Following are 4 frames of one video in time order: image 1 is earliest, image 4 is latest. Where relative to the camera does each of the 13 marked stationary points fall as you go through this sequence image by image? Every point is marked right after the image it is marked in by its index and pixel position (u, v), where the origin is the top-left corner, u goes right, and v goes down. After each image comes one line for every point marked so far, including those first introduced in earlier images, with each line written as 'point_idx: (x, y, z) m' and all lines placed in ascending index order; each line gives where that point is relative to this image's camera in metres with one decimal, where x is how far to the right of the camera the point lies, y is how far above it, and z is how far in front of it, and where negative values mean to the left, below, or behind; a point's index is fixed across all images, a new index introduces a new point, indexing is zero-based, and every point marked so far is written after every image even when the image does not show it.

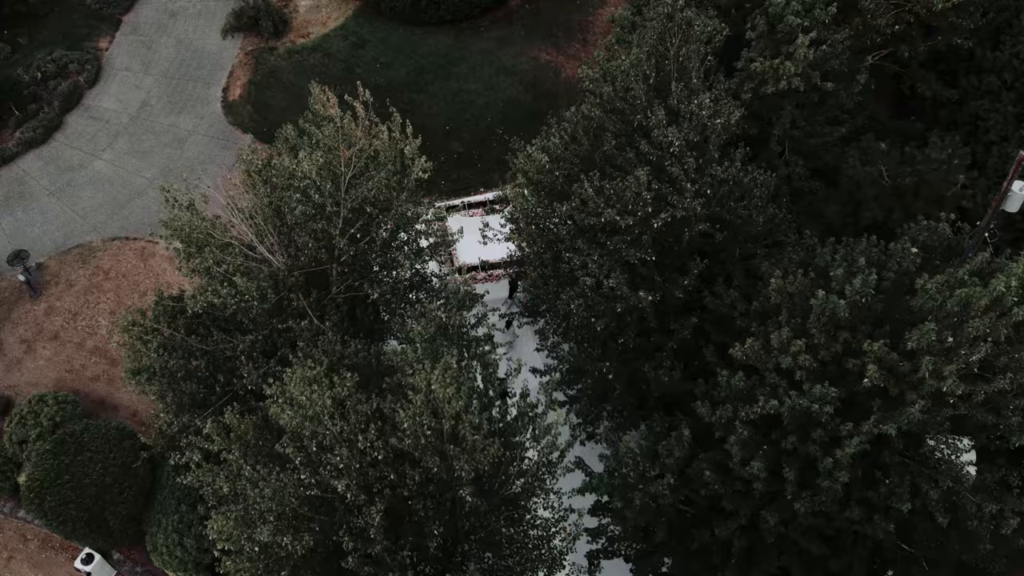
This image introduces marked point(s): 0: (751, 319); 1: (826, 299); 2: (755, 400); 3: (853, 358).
0: (+5.8, -0.7, +17.0) m
1: (+5.9, -0.3, +13.0) m
2: (+5.0, -2.3, +14.3) m
3: (+6.4, -1.3, +13.1) m
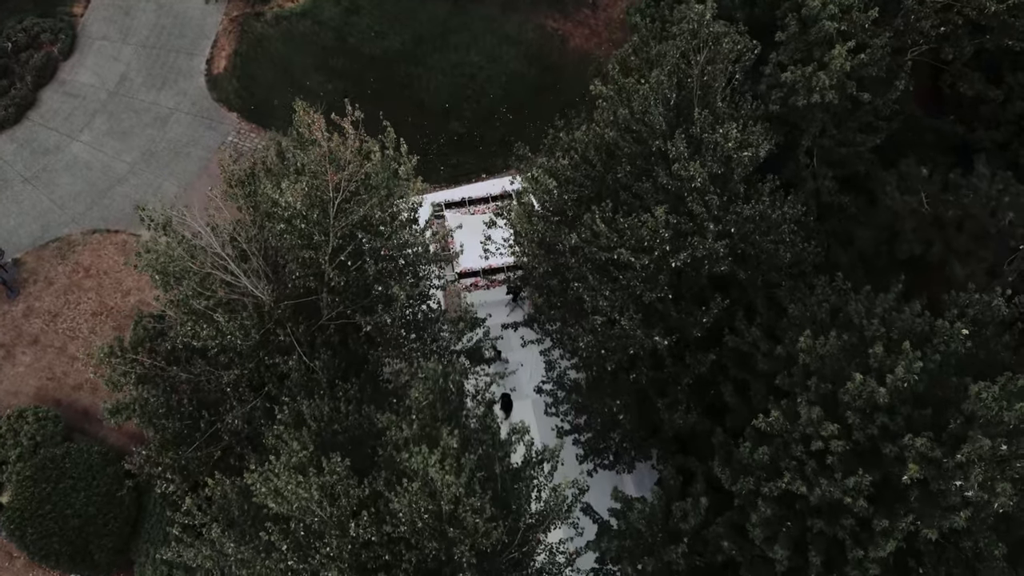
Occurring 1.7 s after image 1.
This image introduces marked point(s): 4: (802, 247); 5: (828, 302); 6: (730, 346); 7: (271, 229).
0: (+5.9, -1.7, +15.8) m
1: (+6.0, -1.6, +11.8) m
2: (+5.0, -3.5, +13.2) m
3: (+6.4, -2.6, +11.9) m
4: (+6.8, +1.0, +16.4) m
5: (+7.0, -0.3, +15.5) m
6: (+5.2, -1.3, +16.6) m
7: (-5.8, +1.4, +16.9) m
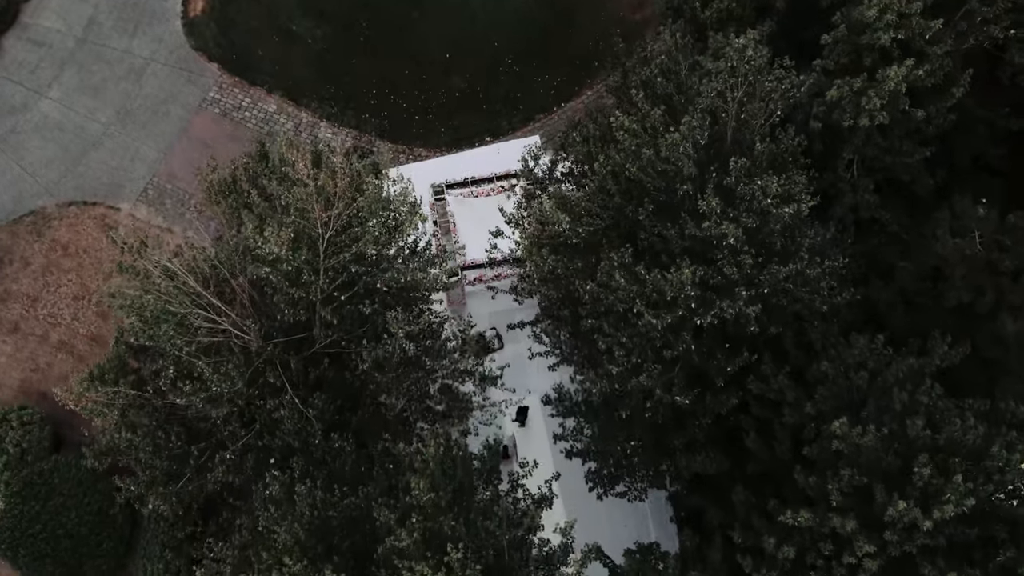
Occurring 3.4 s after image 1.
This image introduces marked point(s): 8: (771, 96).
0: (+6.0, -2.8, +14.7) m
1: (+6.1, -3.3, +10.8) m
2: (+5.2, -4.9, +12.4) m
3: (+6.6, -4.3, +11.0) m
4: (+7.0, -0.1, +14.9) m
5: (+7.2, -1.5, +14.3) m
6: (+5.4, -2.3, +15.5) m
7: (-5.7, +0.5, +15.4) m
8: (+5.2, +3.7, +14.0) m
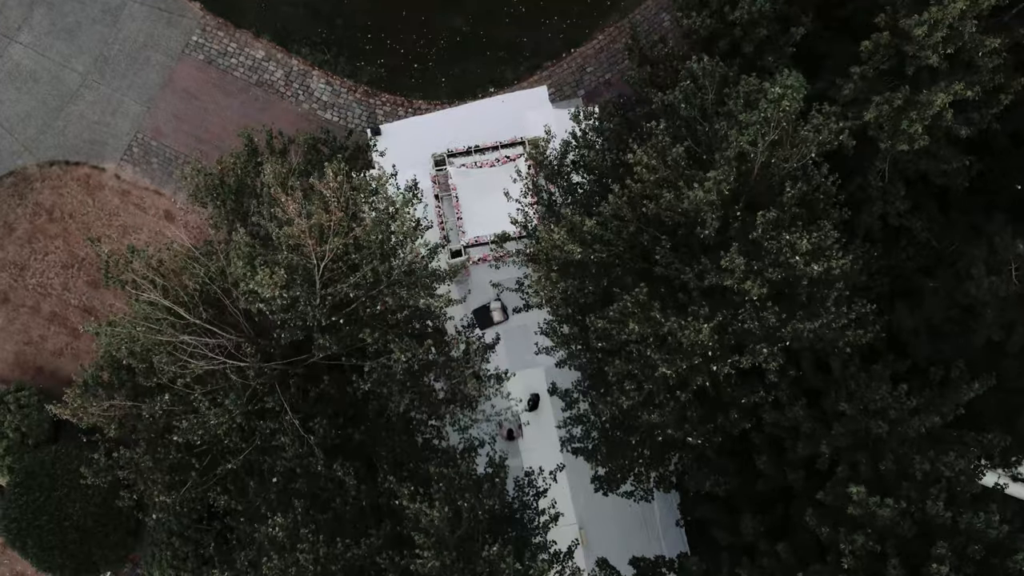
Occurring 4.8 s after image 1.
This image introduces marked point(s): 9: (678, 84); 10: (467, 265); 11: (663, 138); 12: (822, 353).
0: (+6.2, -3.5, +14.4) m
1: (+6.2, -4.6, +10.6) m
2: (+5.3, -6.0, +12.5) m
3: (+6.7, -5.6, +11.0) m
4: (+7.2, -0.9, +14.2) m
5: (+7.3, -2.4, +13.8) m
6: (+5.5, -2.9, +15.2) m
7: (-5.5, 0.0, +14.6) m
8: (+5.4, +2.8, +12.7) m
9: (+3.4, +4.3, +13.9) m
10: (-1.3, +0.5, +19.5) m
11: (+3.1, +3.2, +13.6) m
12: (+6.5, -1.5, +14.9) m
